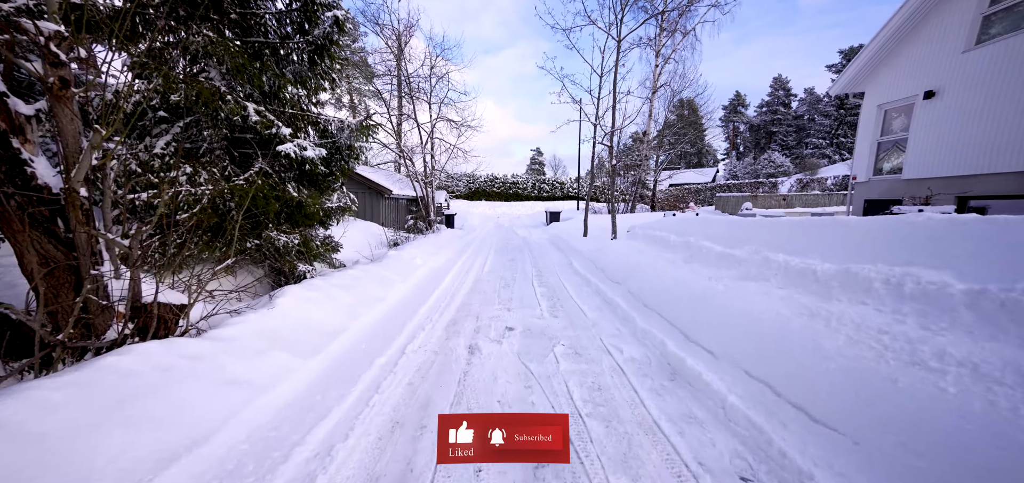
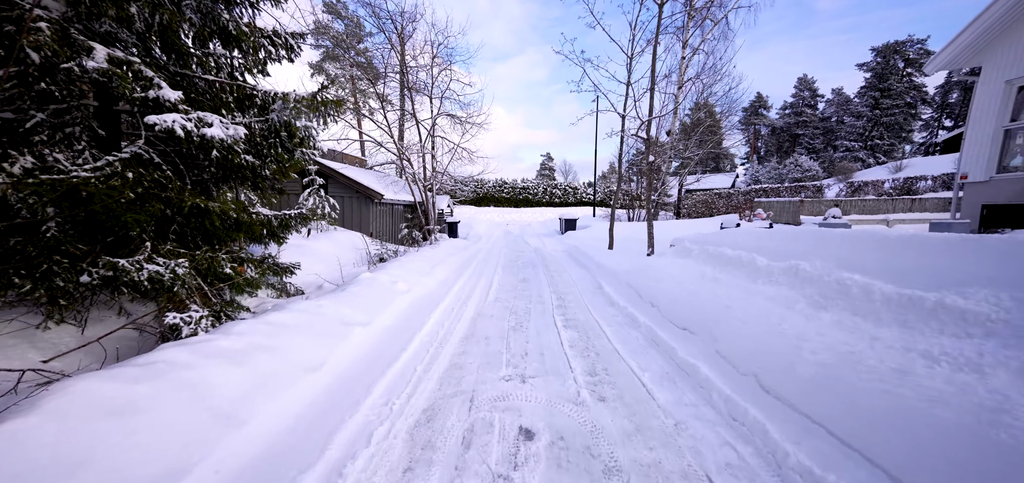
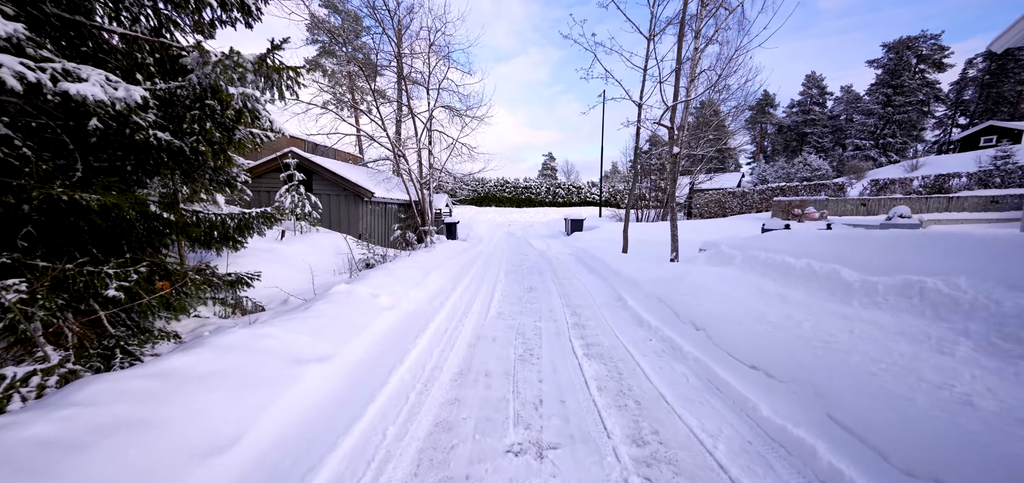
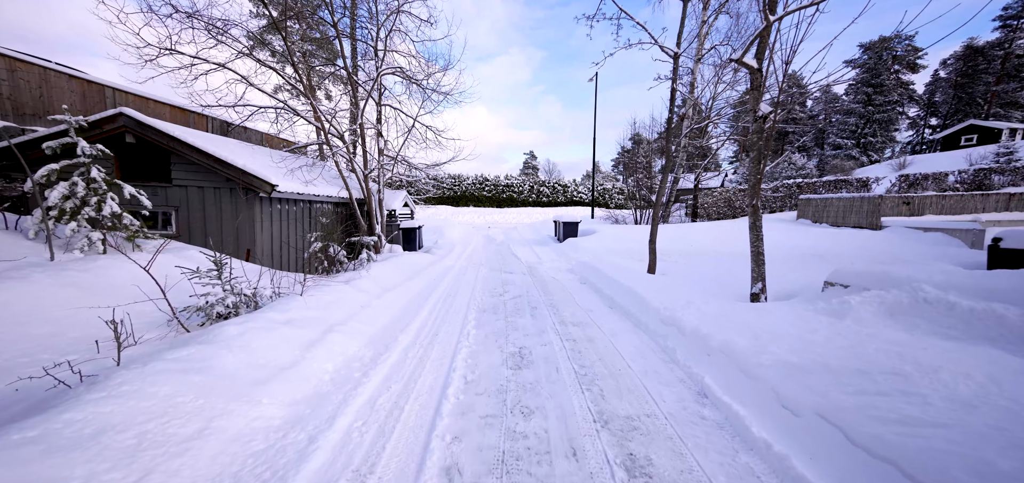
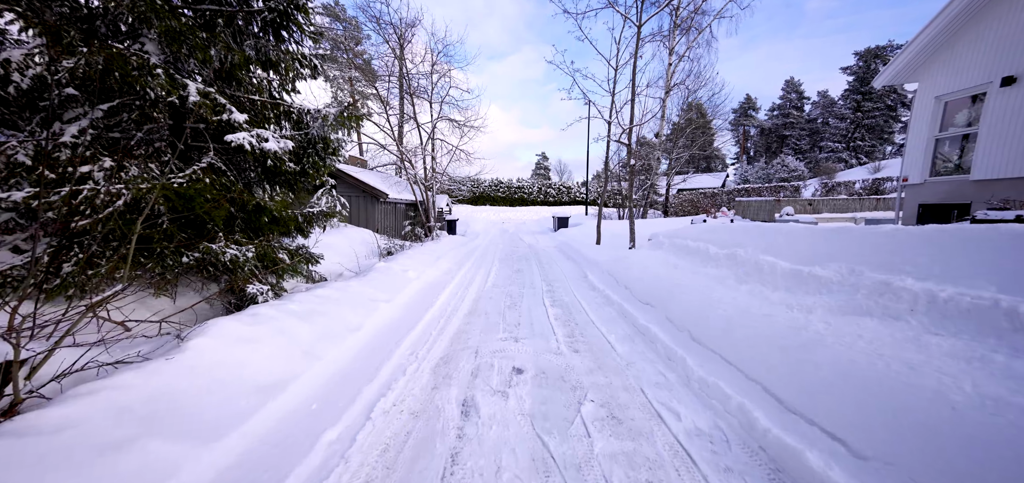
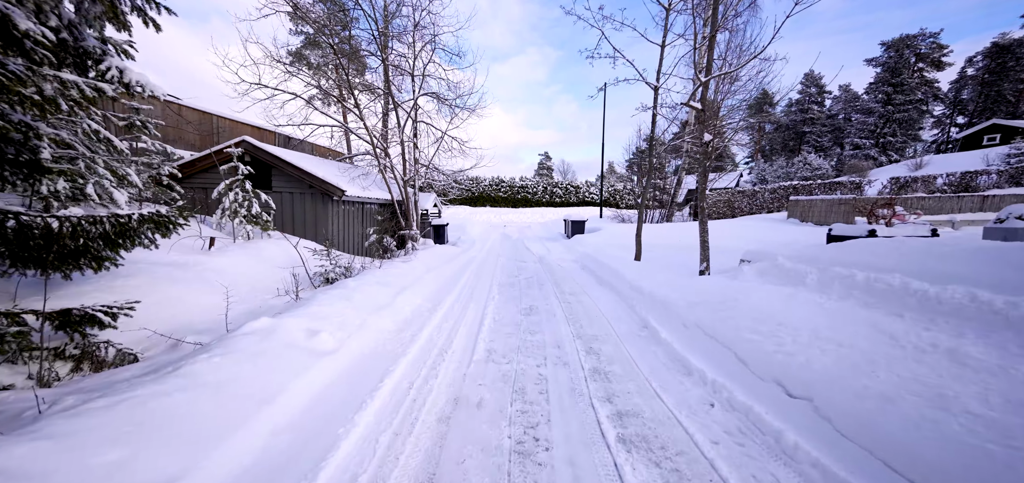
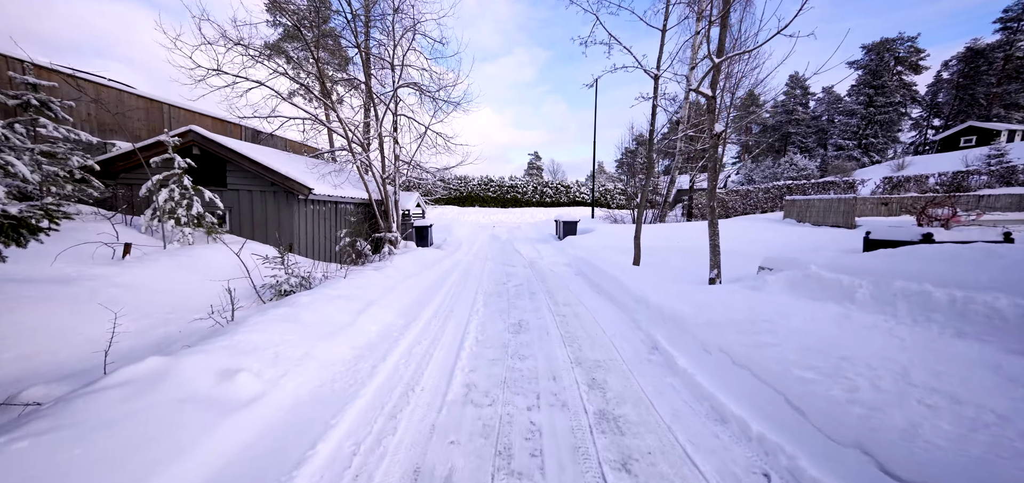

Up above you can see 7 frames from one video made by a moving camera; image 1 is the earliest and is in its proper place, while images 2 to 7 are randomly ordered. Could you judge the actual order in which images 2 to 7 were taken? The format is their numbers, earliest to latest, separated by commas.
5, 2, 3, 6, 7, 4
